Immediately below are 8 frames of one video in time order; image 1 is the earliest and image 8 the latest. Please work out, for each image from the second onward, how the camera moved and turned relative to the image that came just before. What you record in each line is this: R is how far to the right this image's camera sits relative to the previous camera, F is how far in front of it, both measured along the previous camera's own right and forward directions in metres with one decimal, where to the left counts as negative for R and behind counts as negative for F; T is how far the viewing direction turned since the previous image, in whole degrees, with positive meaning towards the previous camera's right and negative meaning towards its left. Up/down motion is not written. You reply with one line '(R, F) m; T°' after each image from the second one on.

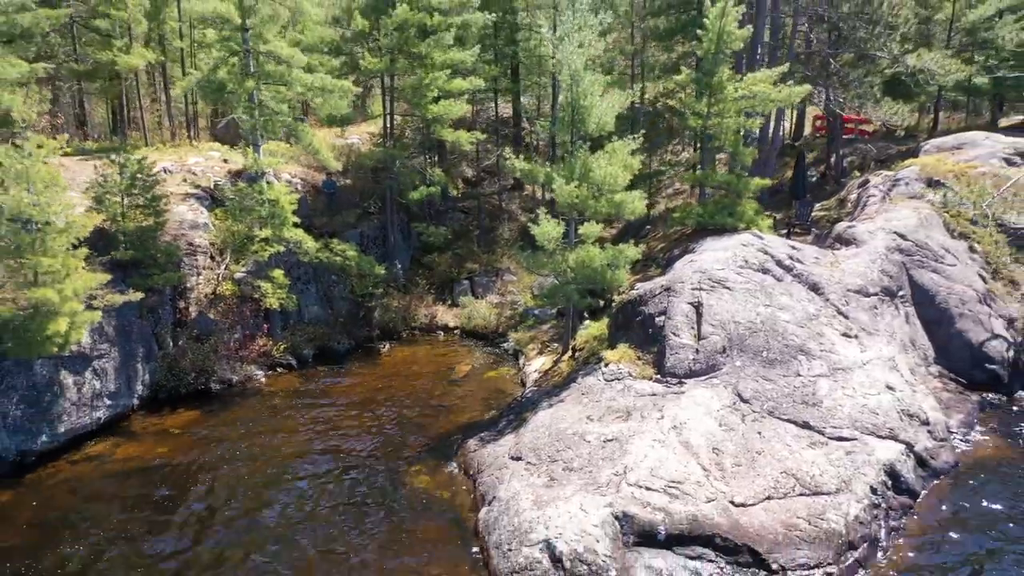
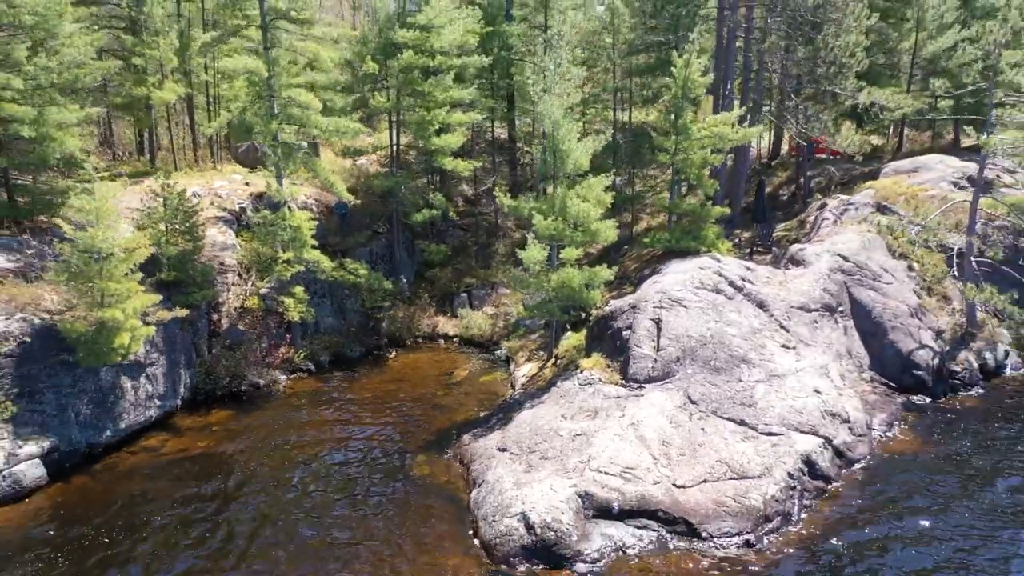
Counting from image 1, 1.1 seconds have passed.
(+0.3, -2.4) m; 0°
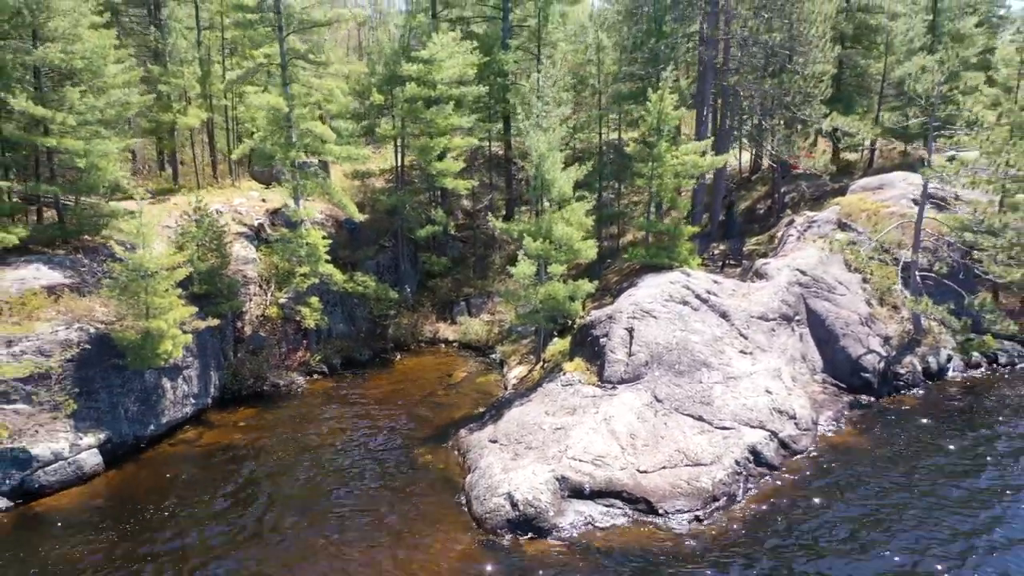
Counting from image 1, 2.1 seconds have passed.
(+0.2, -2.2) m; 0°
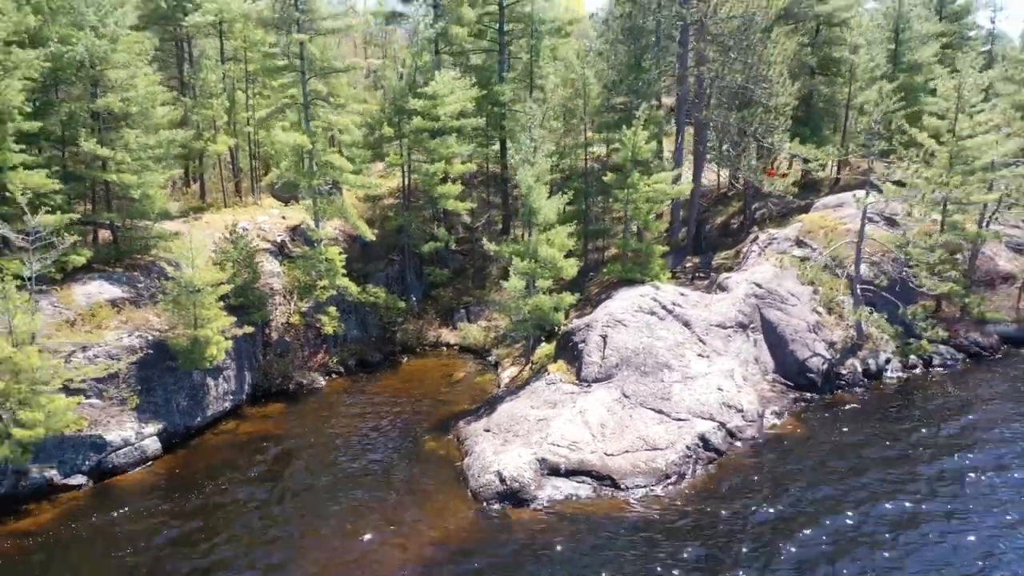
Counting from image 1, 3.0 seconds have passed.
(+0.3, -3.1) m; 0°
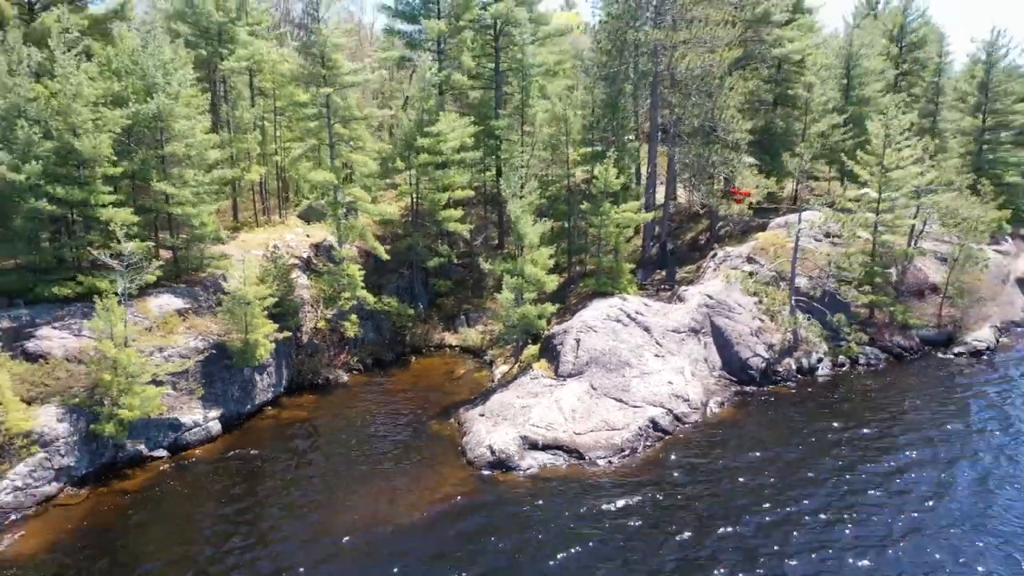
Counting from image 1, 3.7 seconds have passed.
(+0.3, -4.7) m; 0°
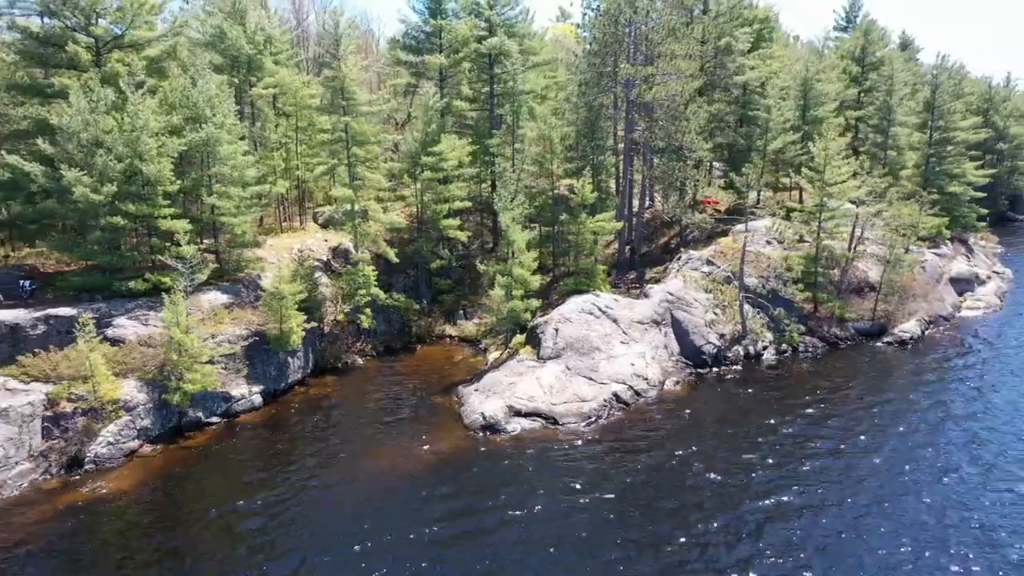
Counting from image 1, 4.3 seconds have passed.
(+0.4, -5.1) m; 0°
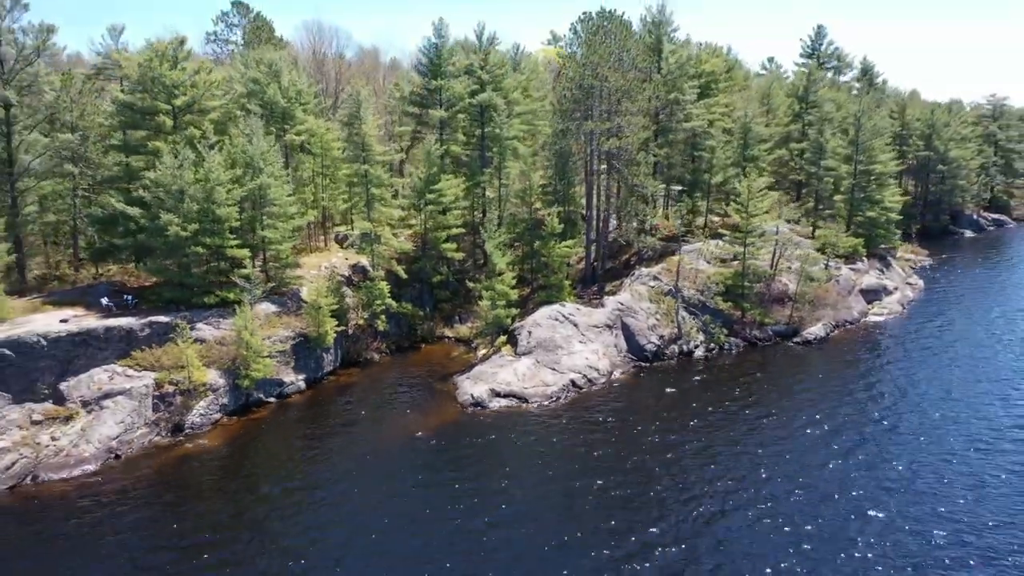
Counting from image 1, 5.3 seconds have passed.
(+0.7, -9.1) m; 0°
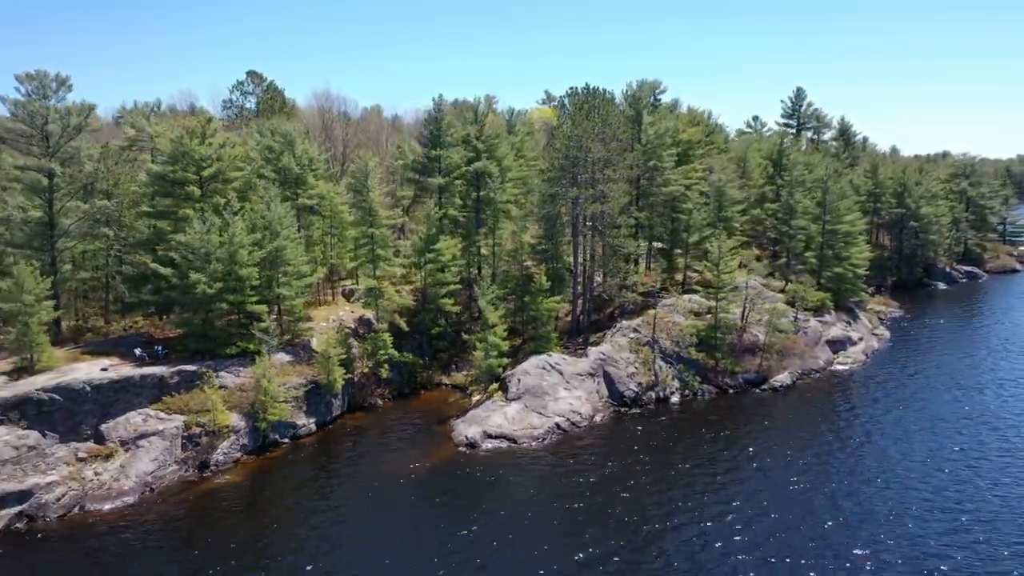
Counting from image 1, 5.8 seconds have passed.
(+0.4, -4.4) m; 0°
